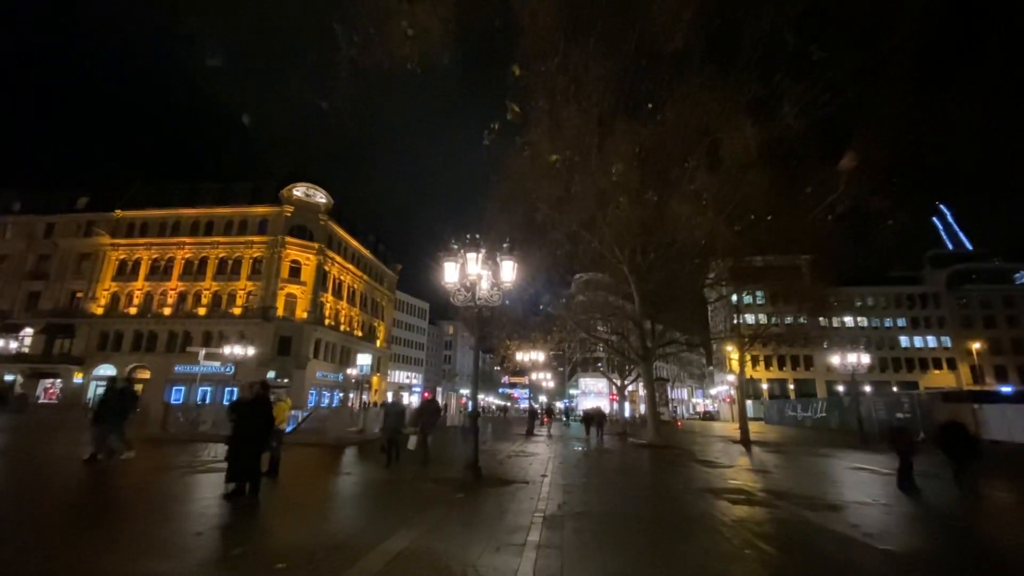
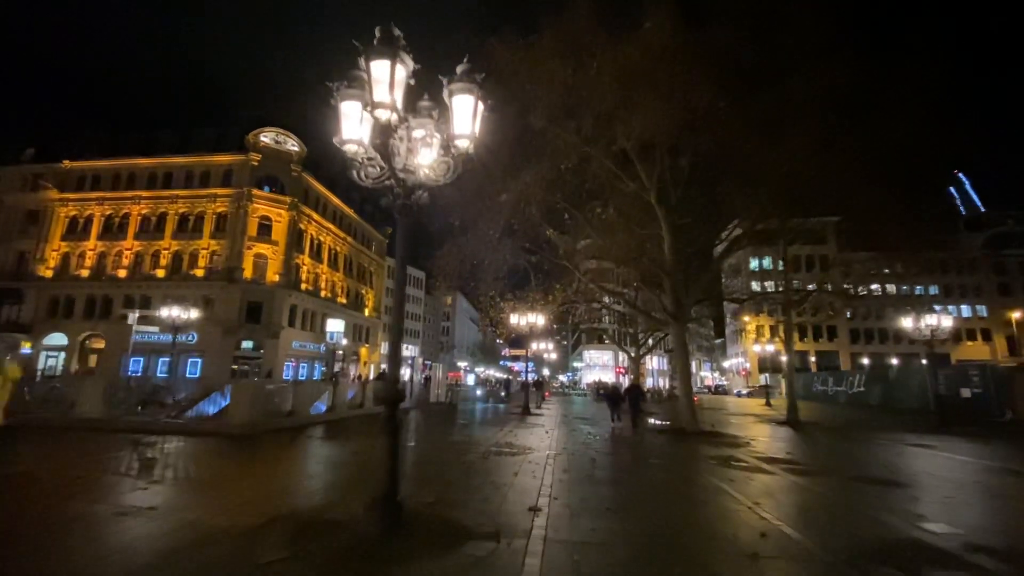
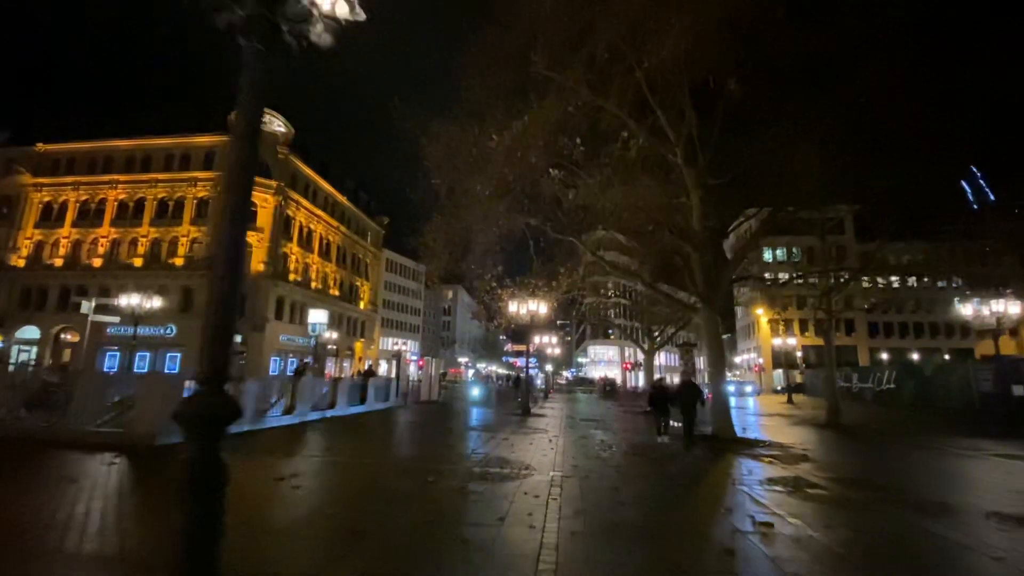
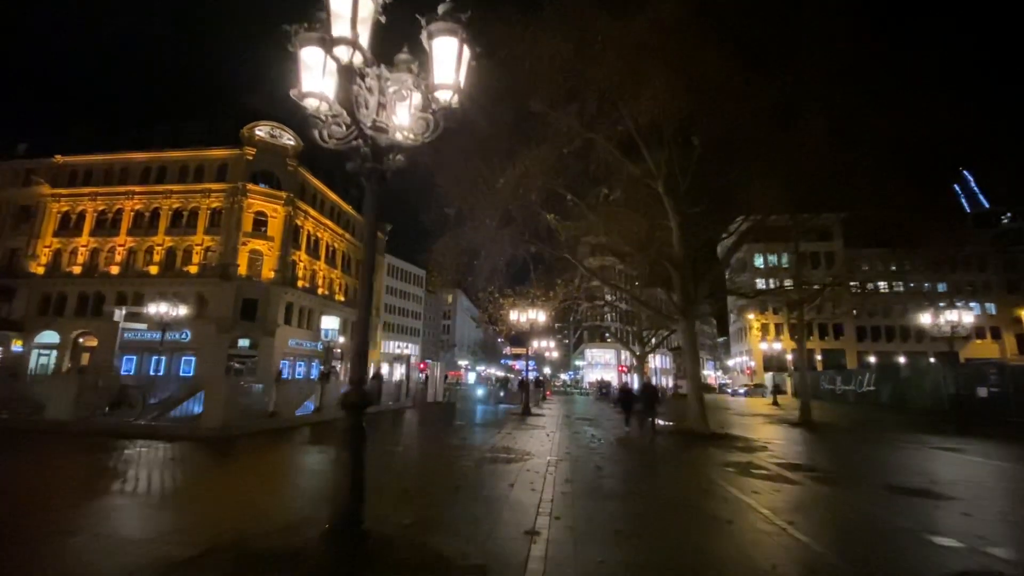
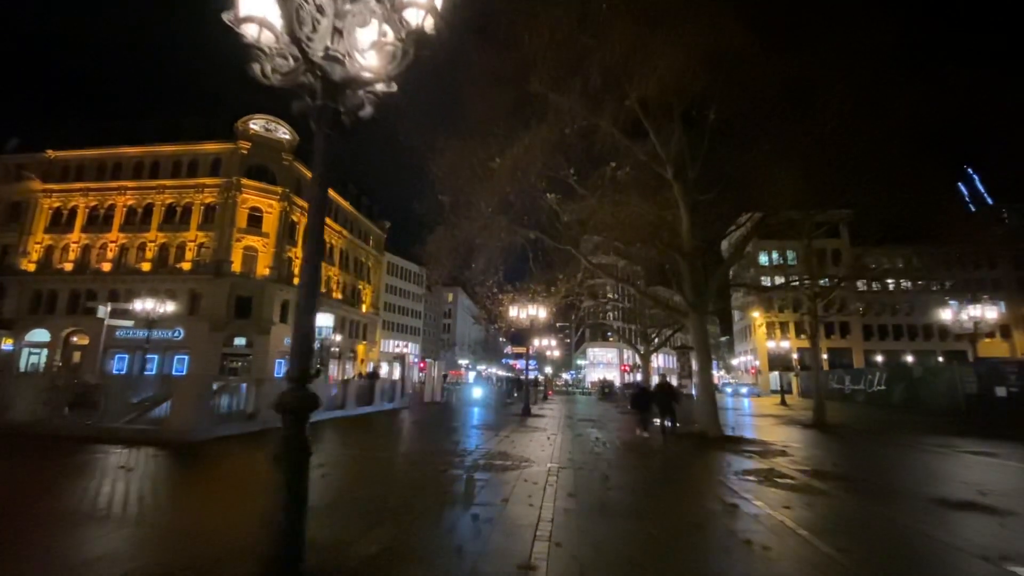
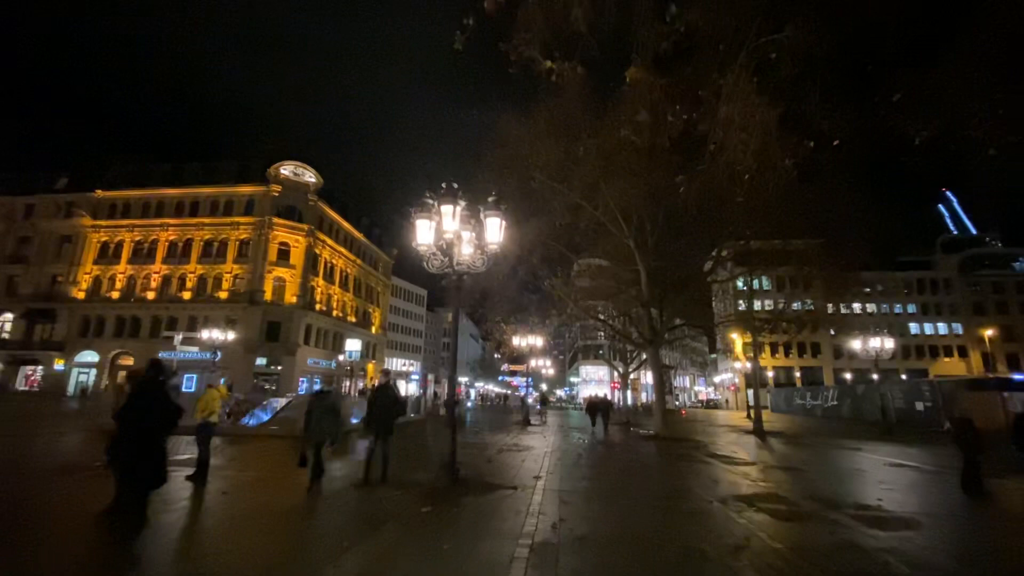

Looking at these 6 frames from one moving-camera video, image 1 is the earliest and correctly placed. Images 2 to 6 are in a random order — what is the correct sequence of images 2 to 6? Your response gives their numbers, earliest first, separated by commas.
6, 2, 4, 5, 3
